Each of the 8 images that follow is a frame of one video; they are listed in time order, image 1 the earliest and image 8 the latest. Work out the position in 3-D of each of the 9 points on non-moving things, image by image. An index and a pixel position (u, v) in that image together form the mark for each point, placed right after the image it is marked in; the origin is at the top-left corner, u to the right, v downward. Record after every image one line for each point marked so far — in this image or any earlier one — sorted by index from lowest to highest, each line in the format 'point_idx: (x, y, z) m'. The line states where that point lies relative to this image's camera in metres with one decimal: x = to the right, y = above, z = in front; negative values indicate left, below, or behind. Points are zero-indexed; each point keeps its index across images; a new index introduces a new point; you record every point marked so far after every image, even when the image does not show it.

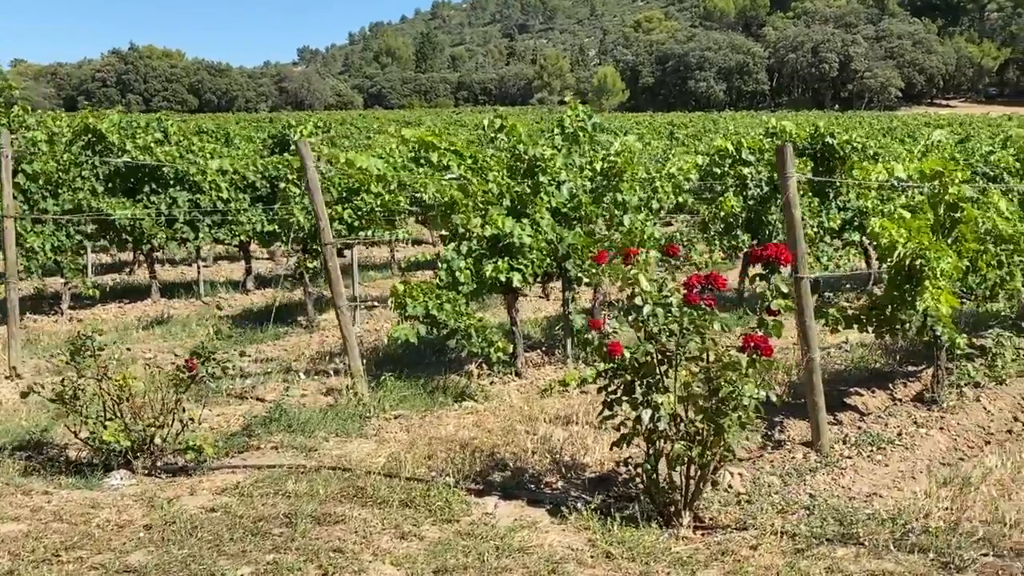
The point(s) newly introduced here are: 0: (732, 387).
0: (+0.8, -0.4, +3.9) m
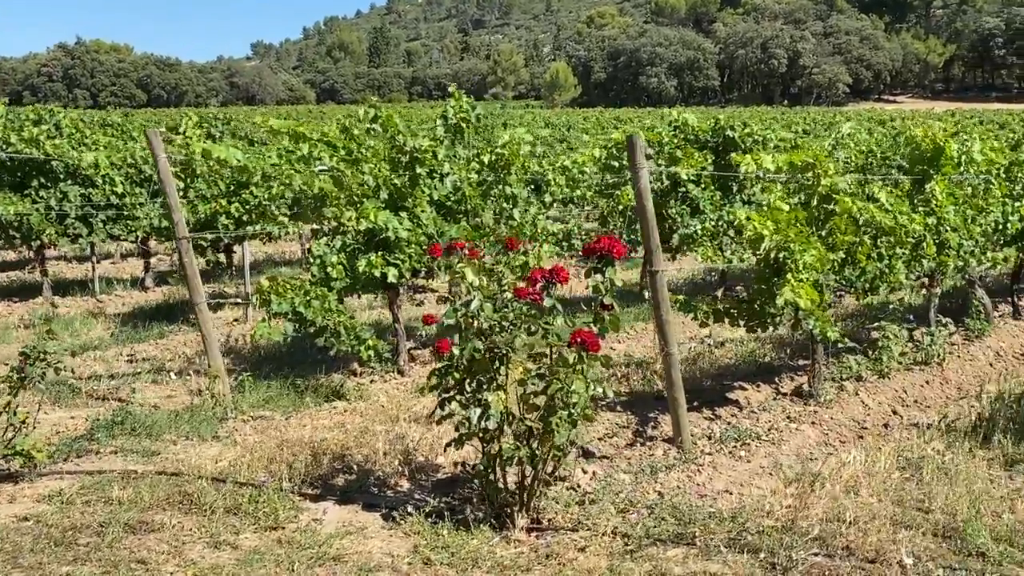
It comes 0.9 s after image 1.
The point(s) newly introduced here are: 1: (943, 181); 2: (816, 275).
0: (+0.2, -0.4, +3.8) m
1: (+2.9, +0.7, +7.1) m
2: (+1.5, +0.1, +5.5) m
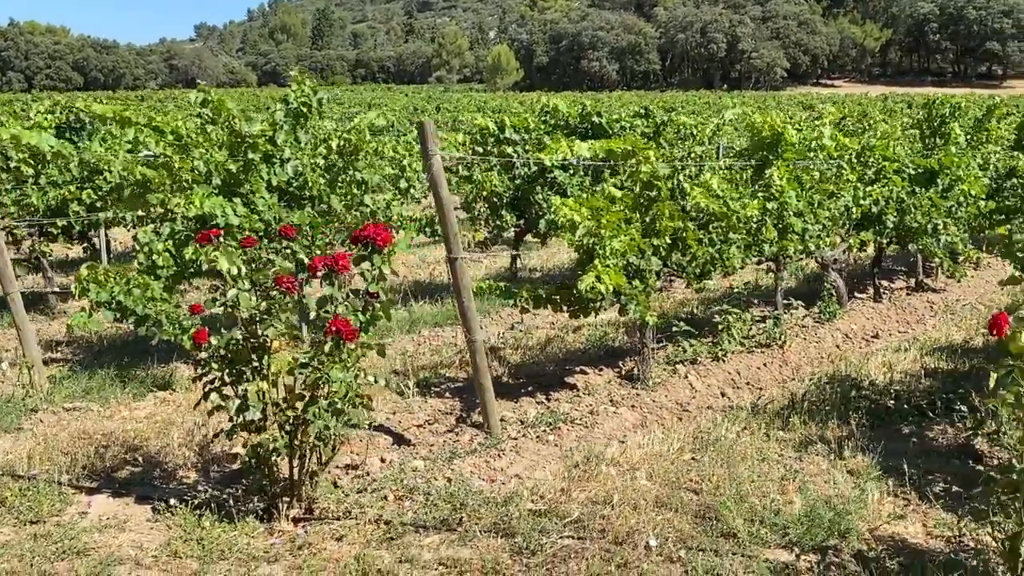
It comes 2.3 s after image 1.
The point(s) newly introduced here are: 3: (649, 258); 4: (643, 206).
0: (-0.7, -0.3, +3.8) m
1: (+1.9, +0.8, +7.2) m
2: (+0.6, +0.1, +5.6) m
3: (+0.8, +0.2, +5.7) m
4: (+0.7, +0.5, +5.9) m
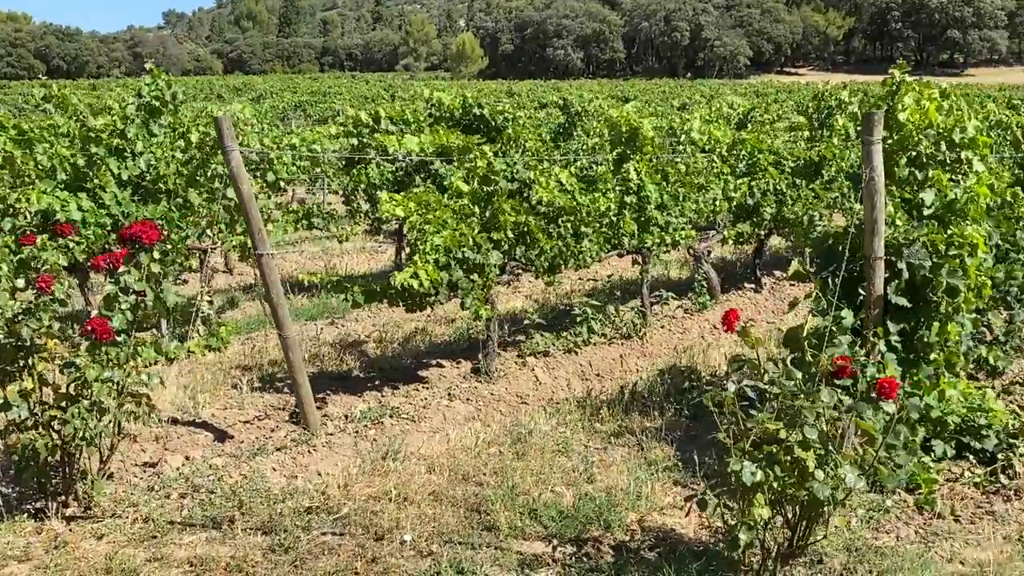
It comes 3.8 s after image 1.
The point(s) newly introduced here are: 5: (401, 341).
0: (-1.5, -0.3, +3.8) m
1: (+0.9, +0.9, +7.3) m
2: (-0.3, +0.2, +5.6) m
3: (-0.1, +0.2, +5.8) m
4: (-0.2, +0.5, +5.9) m
5: (-0.8, -0.4, +7.1) m
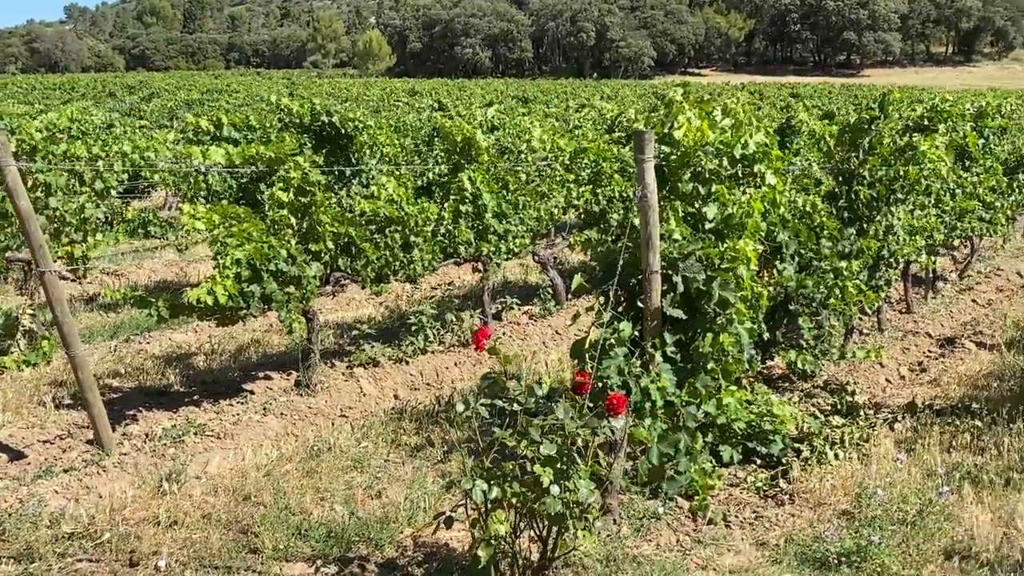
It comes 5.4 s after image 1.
0: (-2.4, -0.4, +3.7) m
1: (-0.2, +0.8, +7.3) m
2: (-1.3, +0.1, +5.6) m
3: (-1.1, +0.1, +5.7) m
4: (-1.2, +0.4, +5.9) m
5: (-1.9, -0.4, +7.0) m
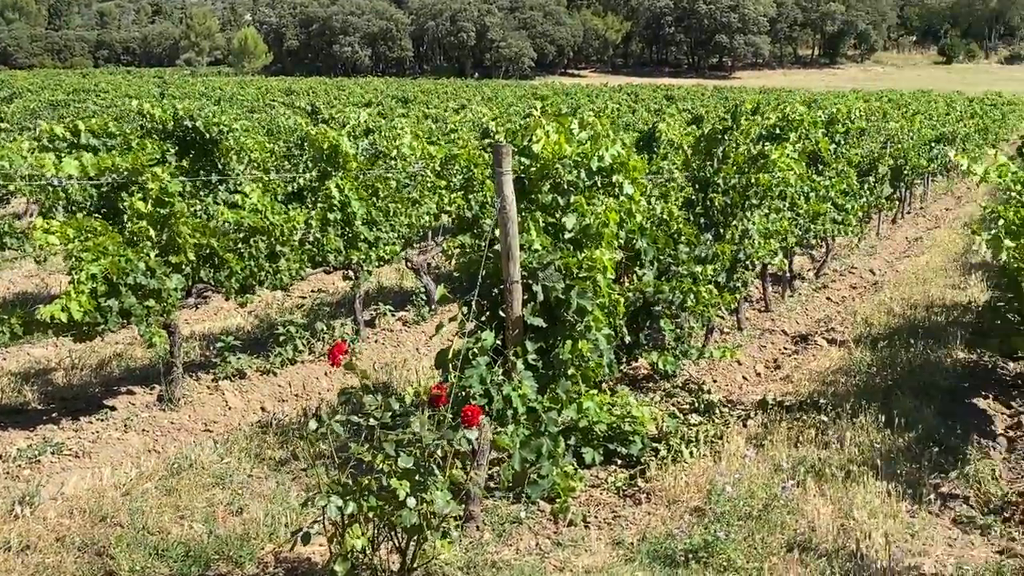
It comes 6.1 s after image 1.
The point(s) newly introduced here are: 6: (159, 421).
0: (-2.9, -0.5, +3.4) m
1: (-1.2, +0.8, +7.3) m
2: (-2.0, 0.0, +5.5) m
3: (-1.9, +0.1, +5.7) m
4: (-1.9, +0.4, +5.8) m
5: (-2.7, -0.5, +6.8) m
6: (-1.9, -0.7, +5.7) m
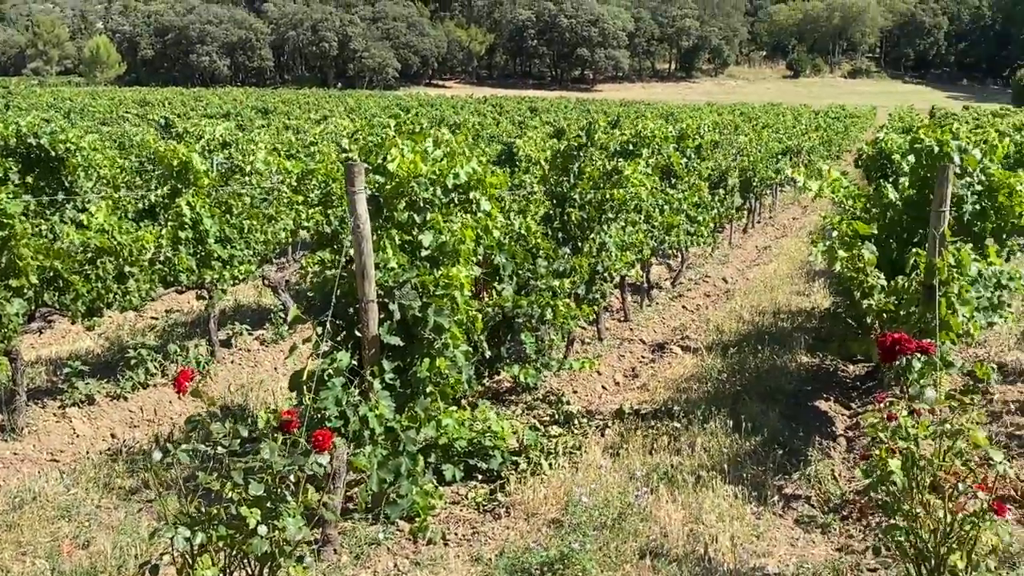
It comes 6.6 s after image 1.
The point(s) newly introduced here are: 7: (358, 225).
0: (-3.3, -0.6, +3.1) m
1: (-2.1, +0.6, +7.2) m
2: (-2.7, -0.1, +5.2) m
3: (-2.6, -0.1, +5.4) m
4: (-2.7, +0.2, +5.5) m
5: (-3.6, -0.7, +6.5) m
6: (-2.6, -0.9, +5.4) m
7: (-0.6, +0.3, +4.2) m
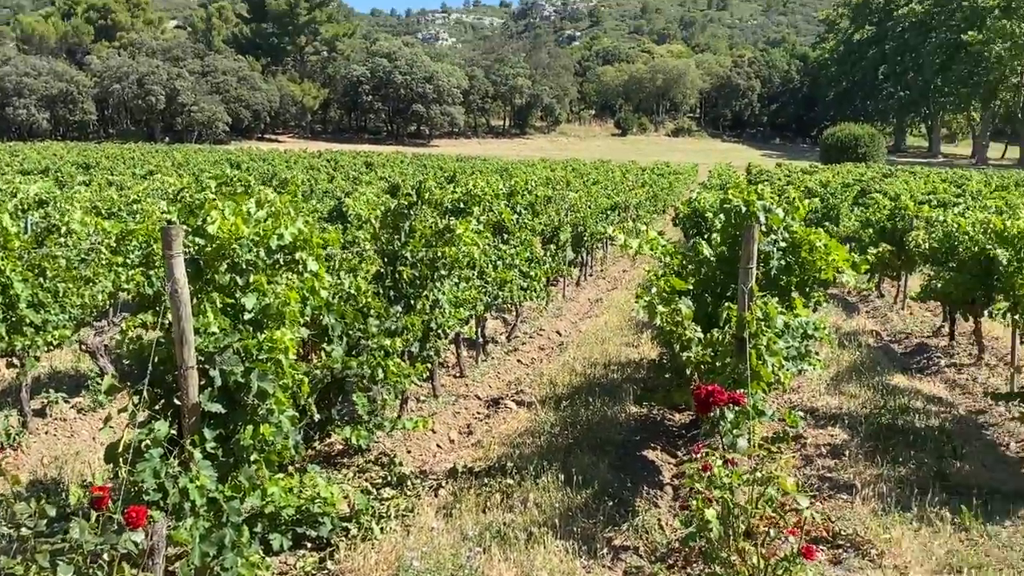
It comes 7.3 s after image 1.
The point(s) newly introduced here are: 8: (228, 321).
0: (-3.8, -0.9, +2.5) m
1: (-3.3, +0.2, +6.8) m
2: (-3.5, -0.4, +4.7) m
3: (-3.5, -0.4, +4.9) m
4: (-3.6, -0.1, +5.1) m
5: (-4.6, -1.1, +5.8) m
6: (-3.5, -1.2, +4.9) m
7: (-1.3, 0.0, +4.1) m
8: (-1.3, -0.2, +4.7) m
